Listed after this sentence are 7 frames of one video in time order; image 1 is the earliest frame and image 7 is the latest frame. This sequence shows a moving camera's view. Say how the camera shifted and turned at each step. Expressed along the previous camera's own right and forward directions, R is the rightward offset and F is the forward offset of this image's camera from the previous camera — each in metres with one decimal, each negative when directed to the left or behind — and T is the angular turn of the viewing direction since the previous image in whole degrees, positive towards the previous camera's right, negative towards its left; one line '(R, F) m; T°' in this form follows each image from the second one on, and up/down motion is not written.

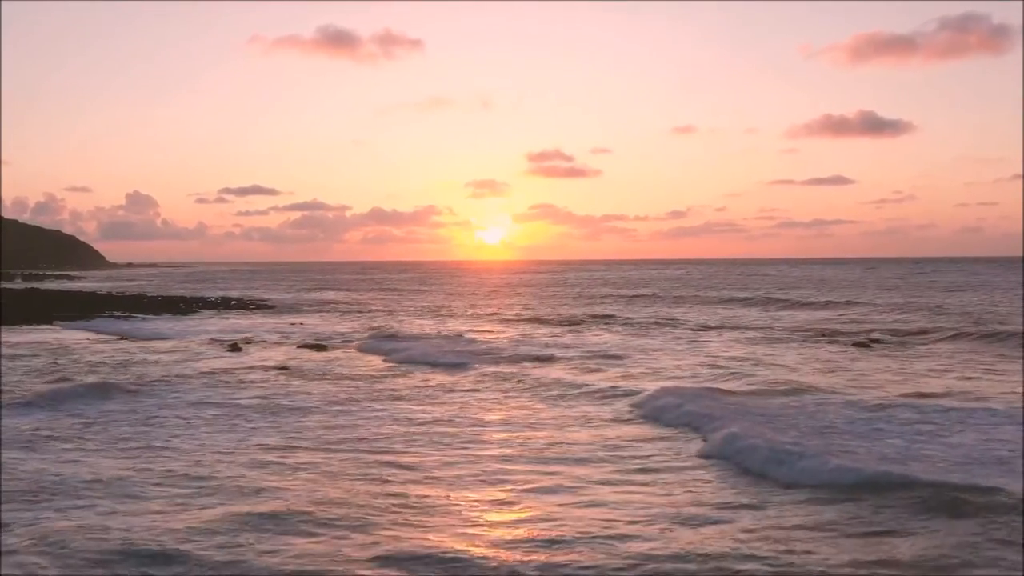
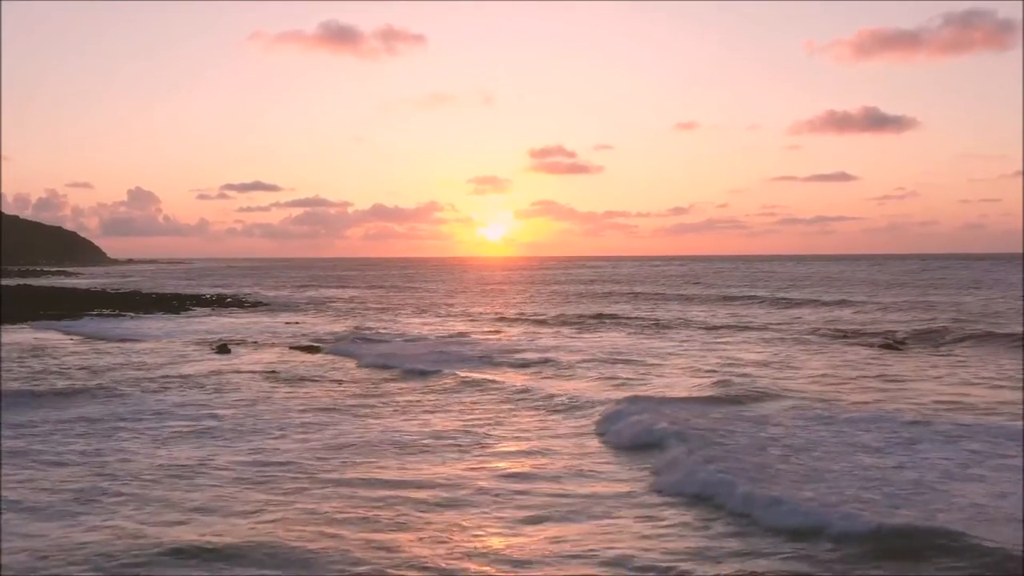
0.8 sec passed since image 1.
(0.0, +1.6) m; 0°
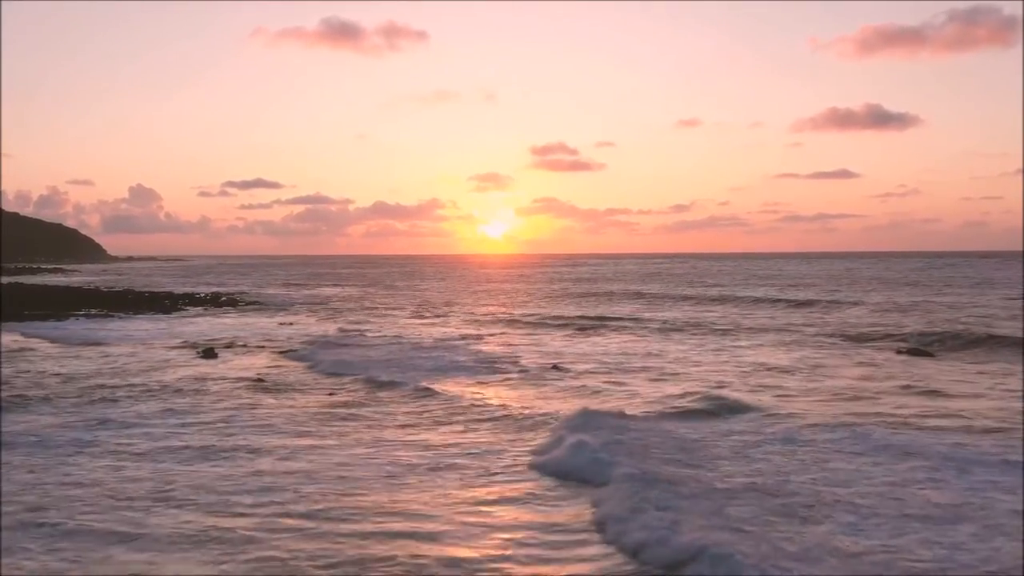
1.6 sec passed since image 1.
(-0.1, +1.7) m; 0°
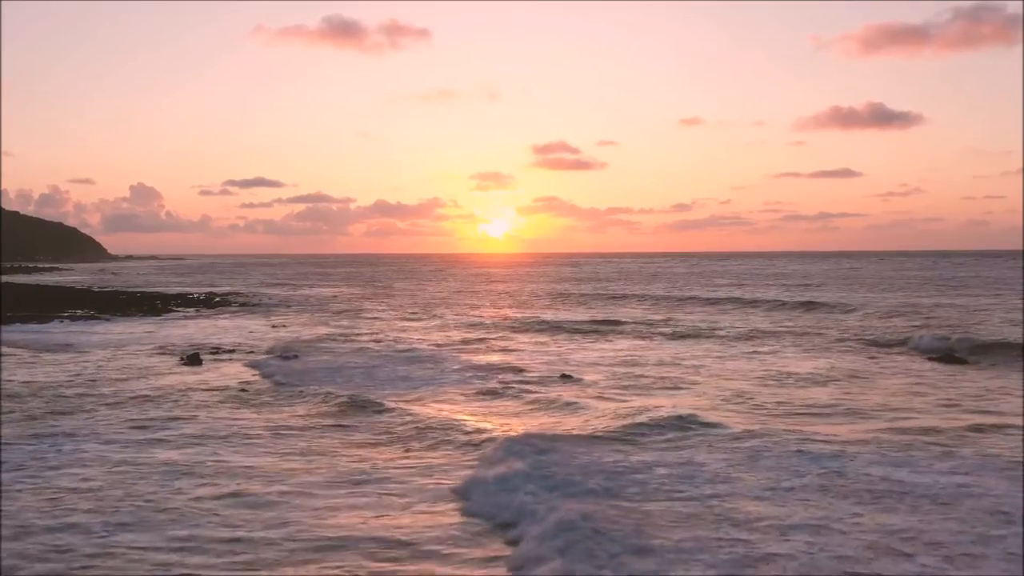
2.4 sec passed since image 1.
(-0.1, +1.7) m; 0°
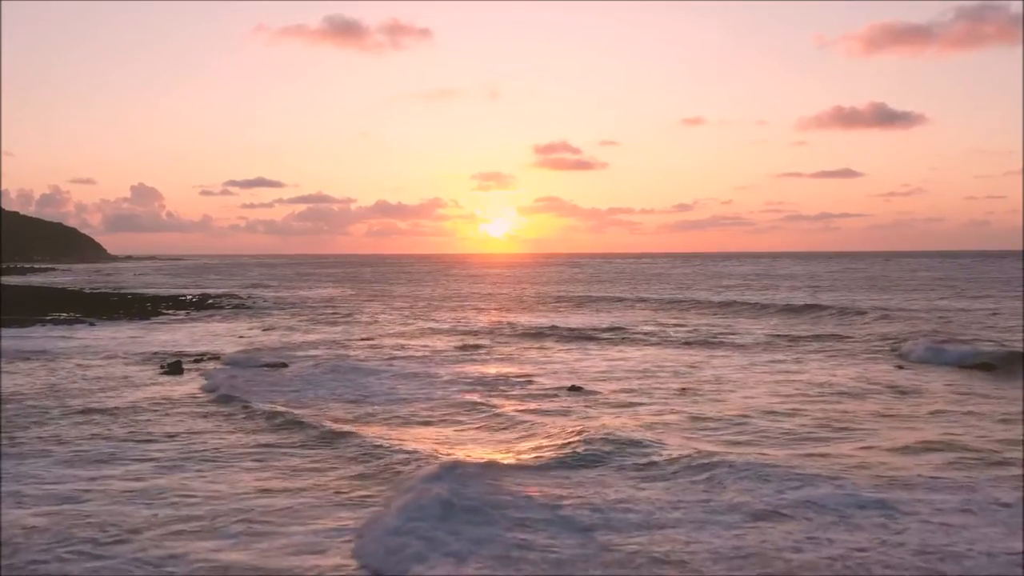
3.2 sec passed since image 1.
(-0.1, +1.8) m; 0°
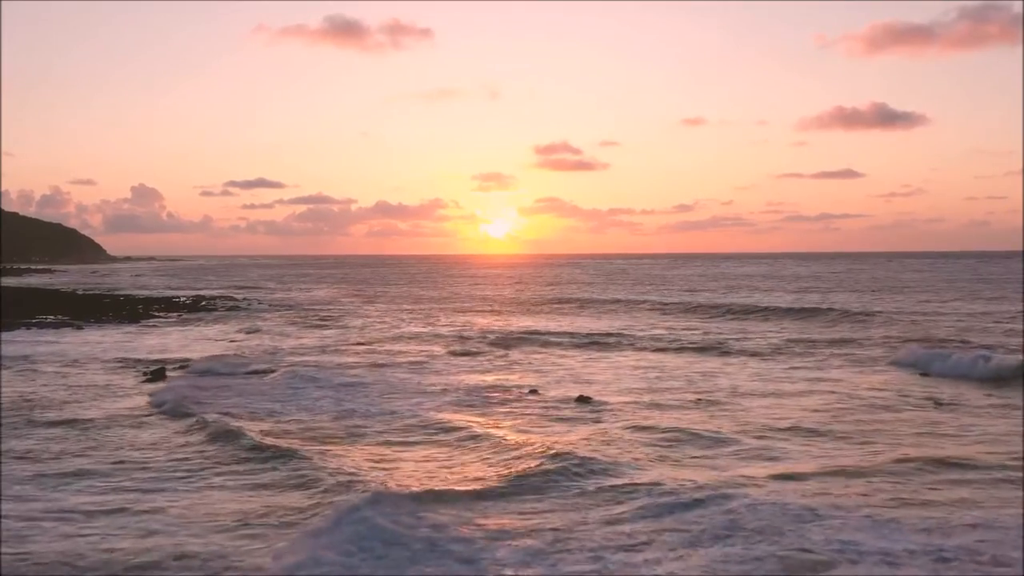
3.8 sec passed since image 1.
(-0.1, +1.4) m; 0°
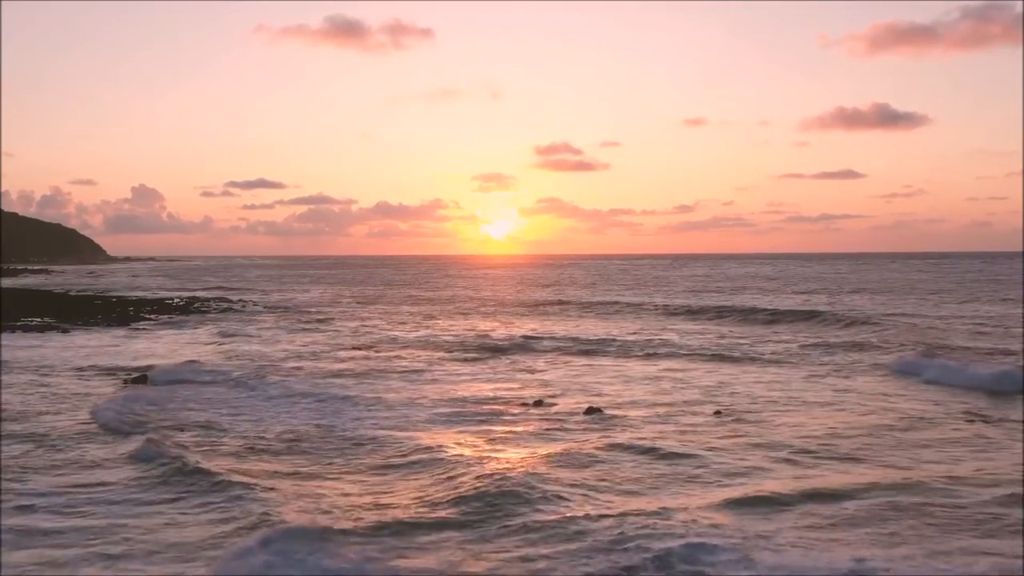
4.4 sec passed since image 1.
(-0.1, +1.4) m; 0°
